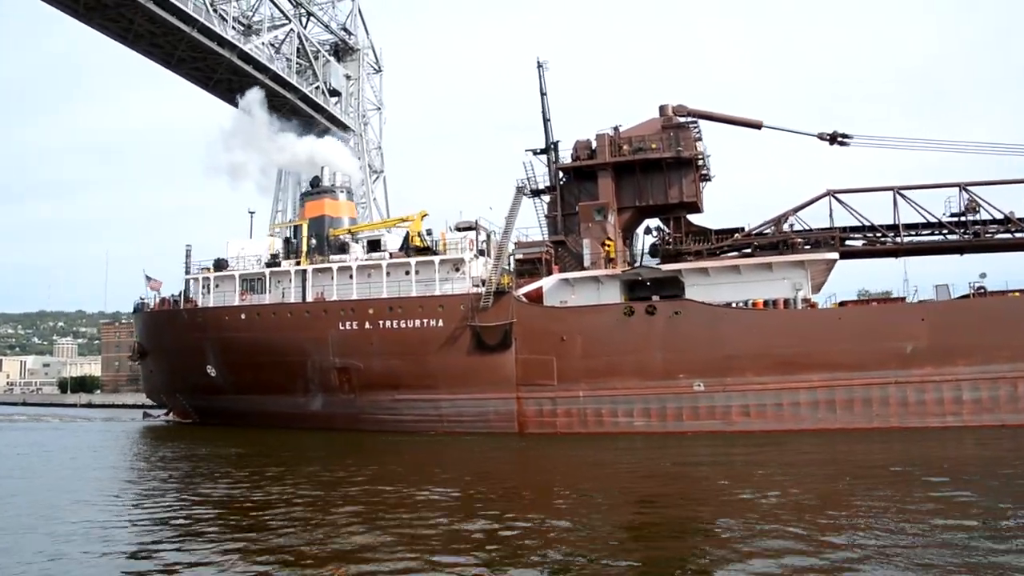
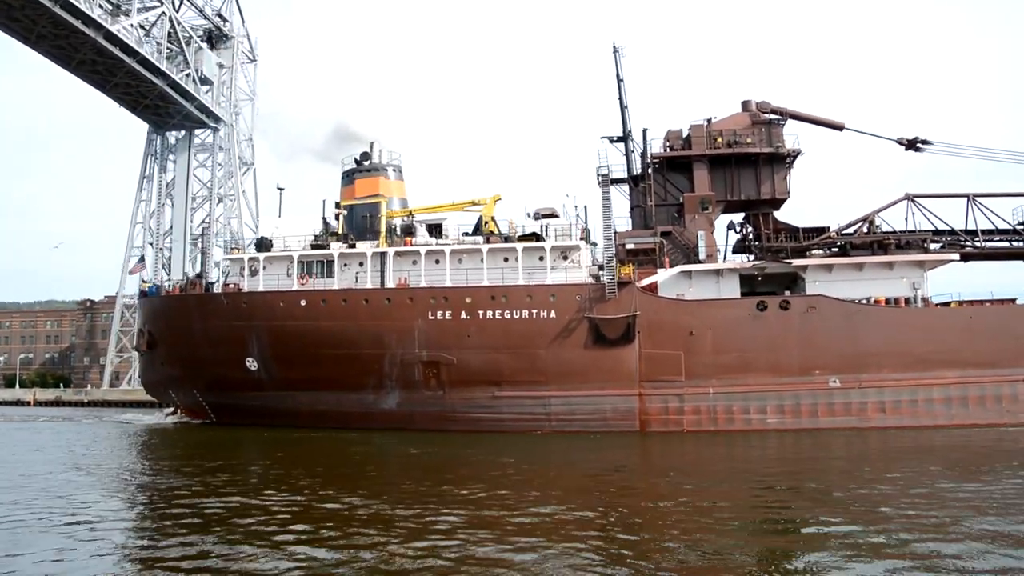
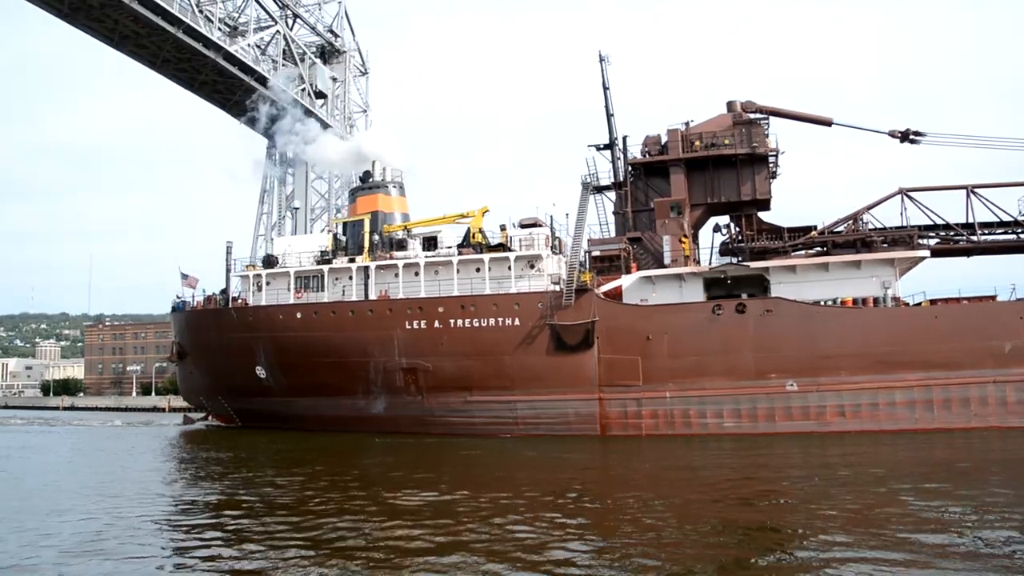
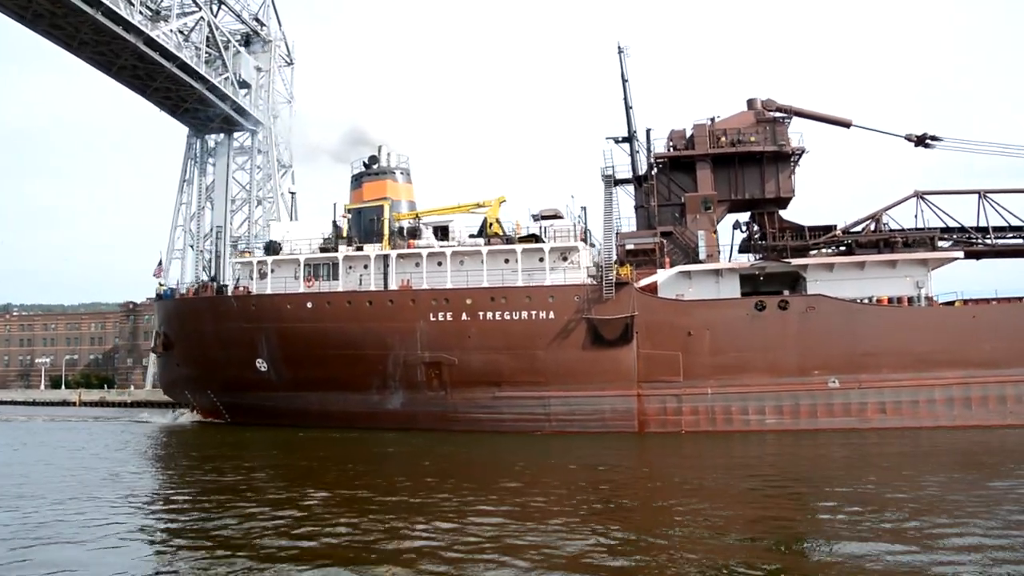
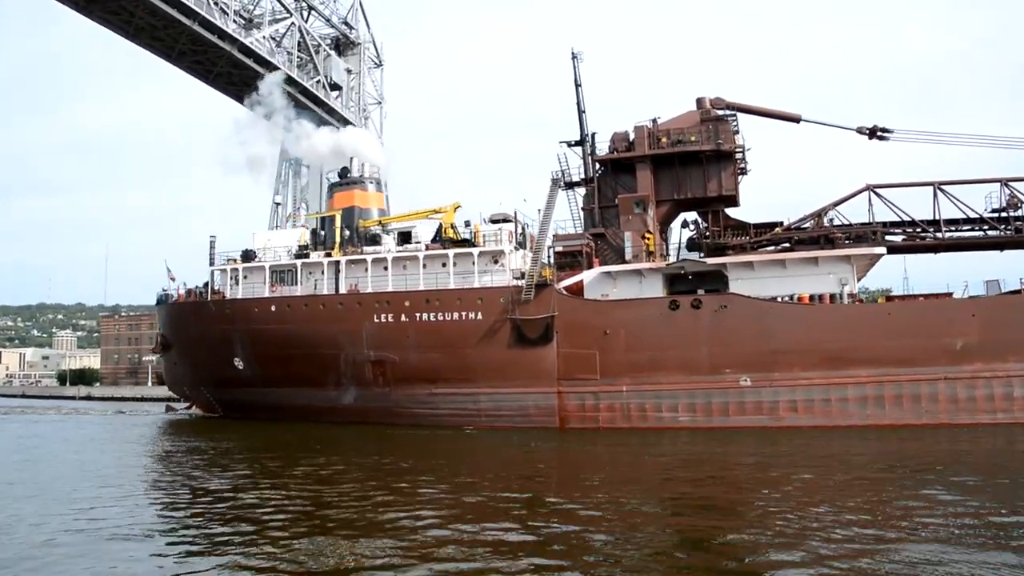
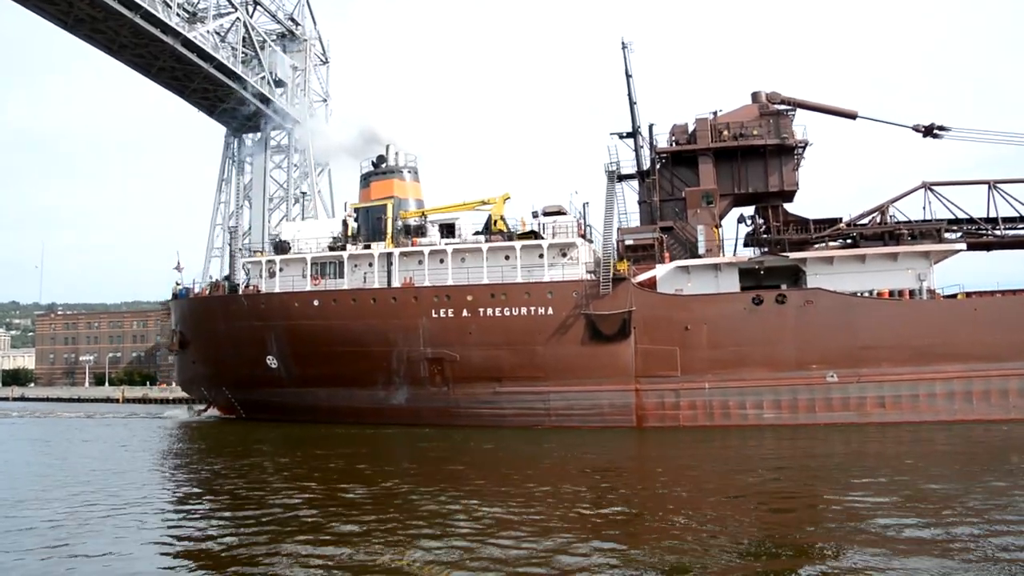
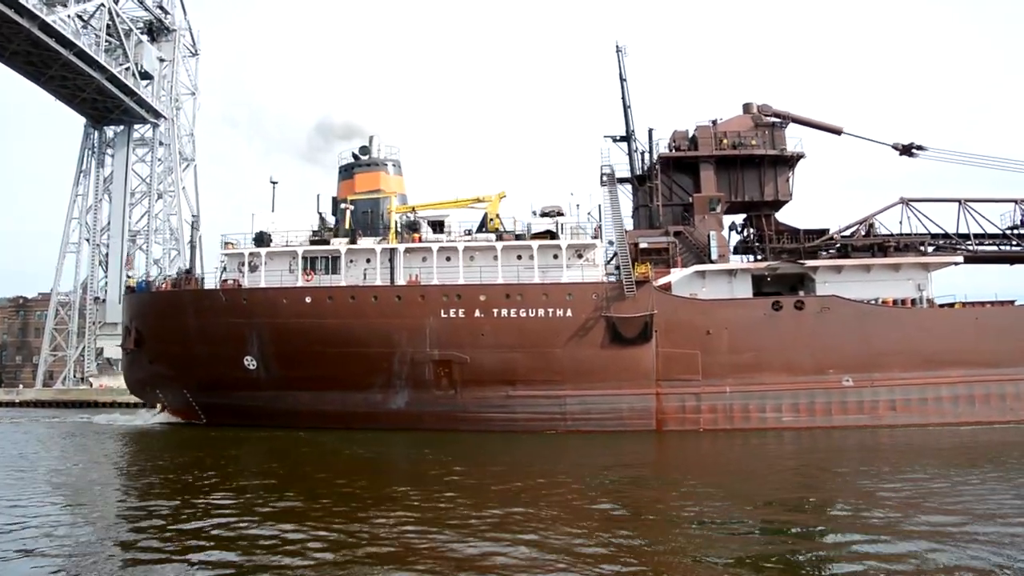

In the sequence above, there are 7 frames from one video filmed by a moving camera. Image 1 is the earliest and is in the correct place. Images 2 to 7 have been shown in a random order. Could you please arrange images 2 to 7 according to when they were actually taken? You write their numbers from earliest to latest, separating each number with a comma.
5, 3, 6, 4, 2, 7
